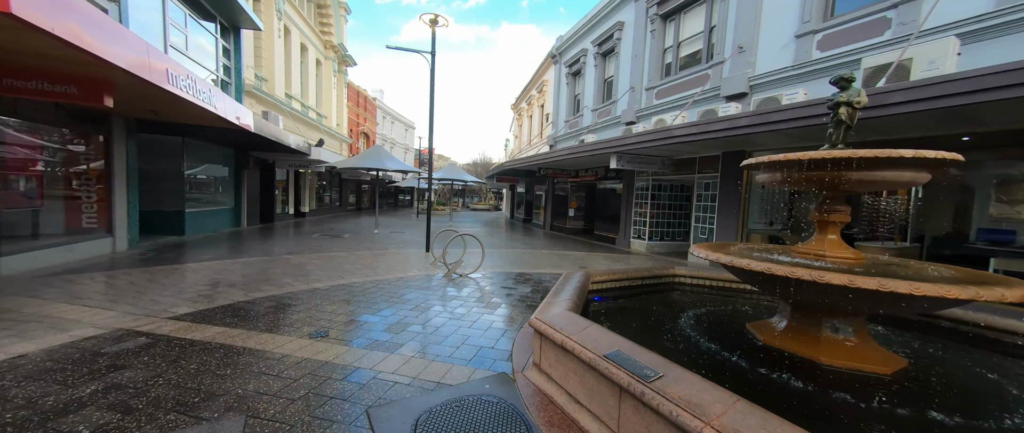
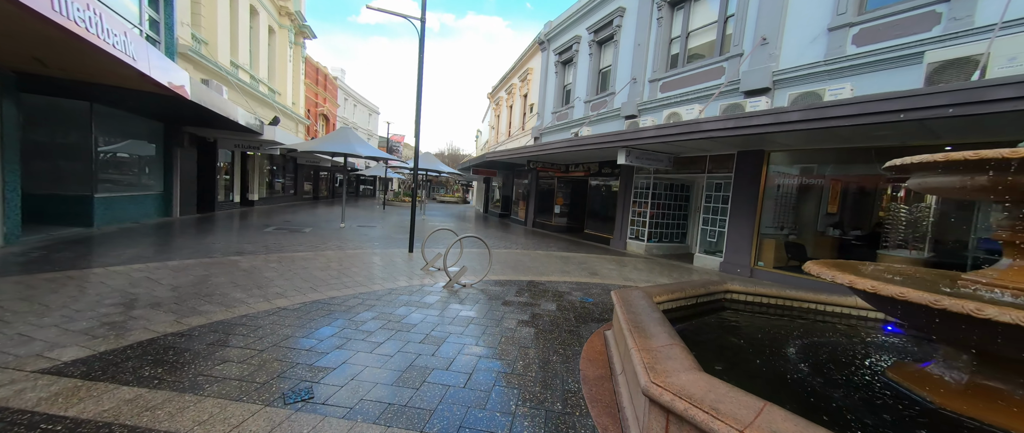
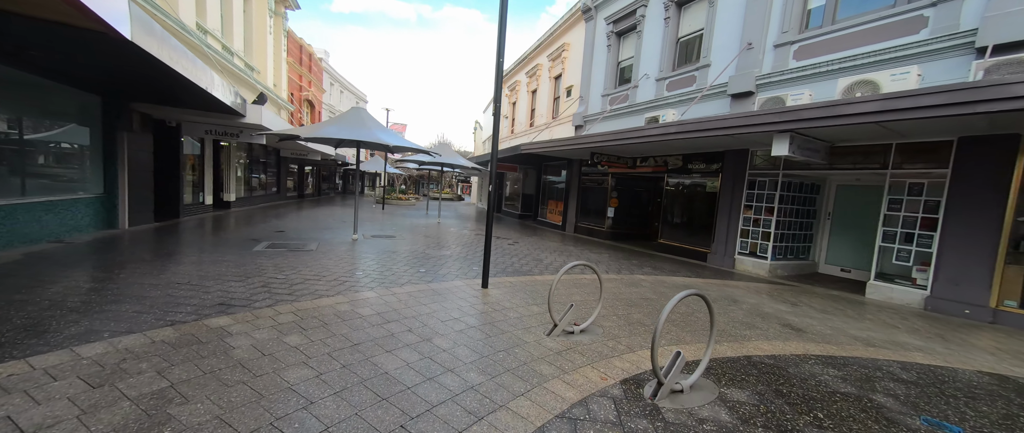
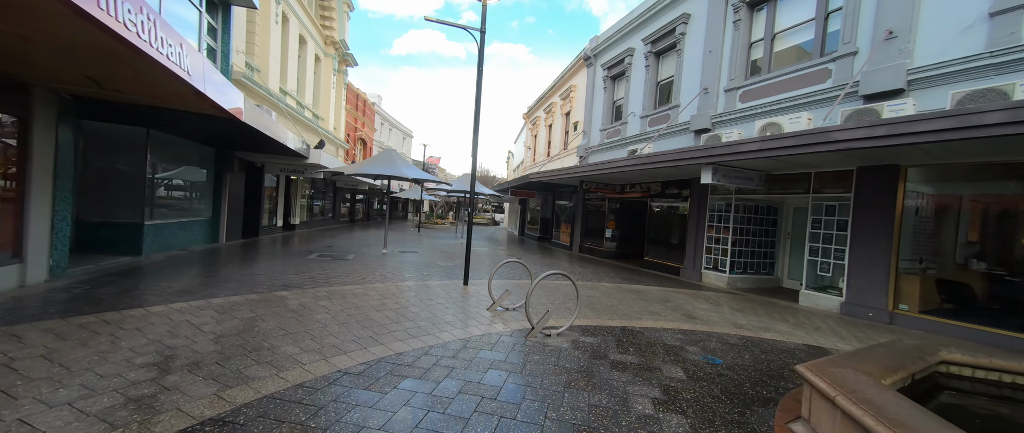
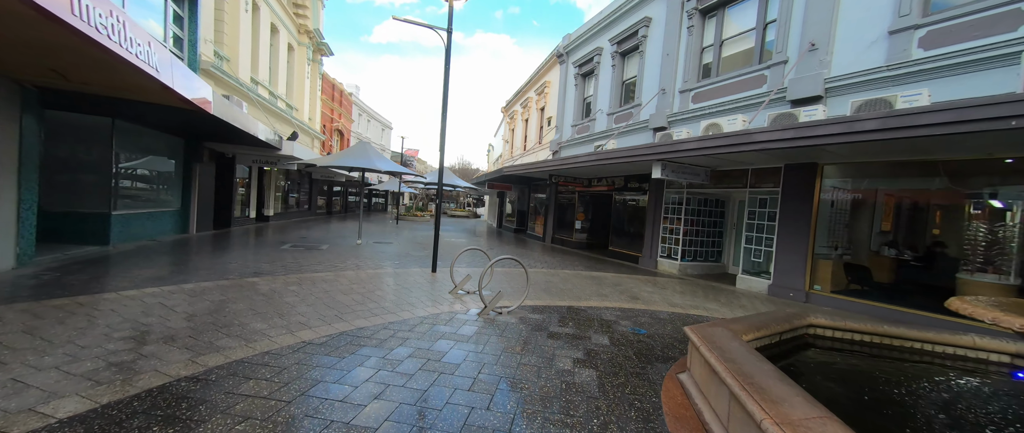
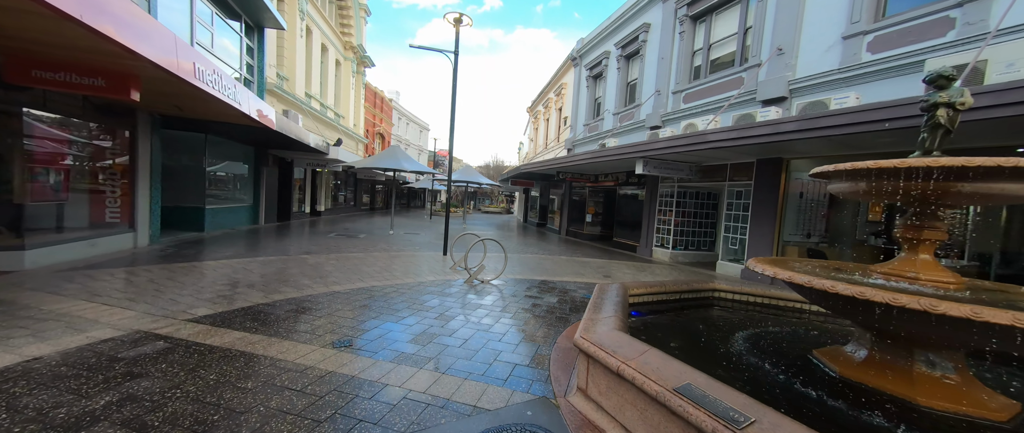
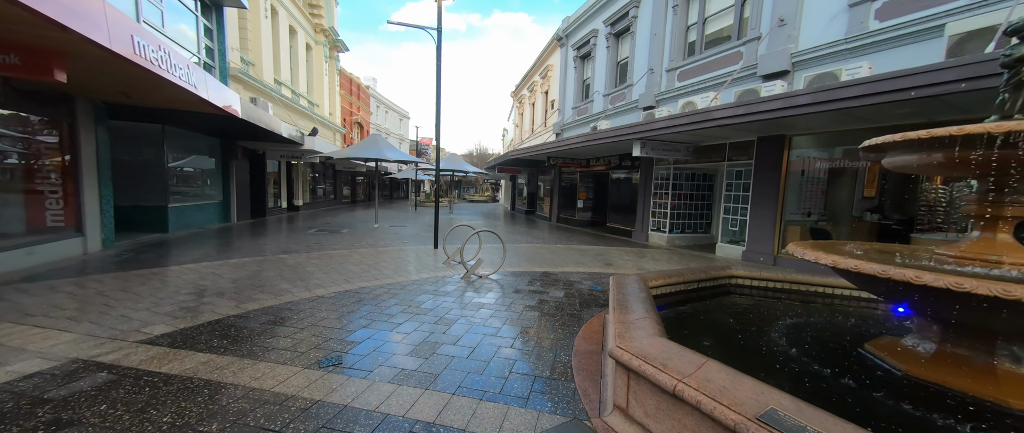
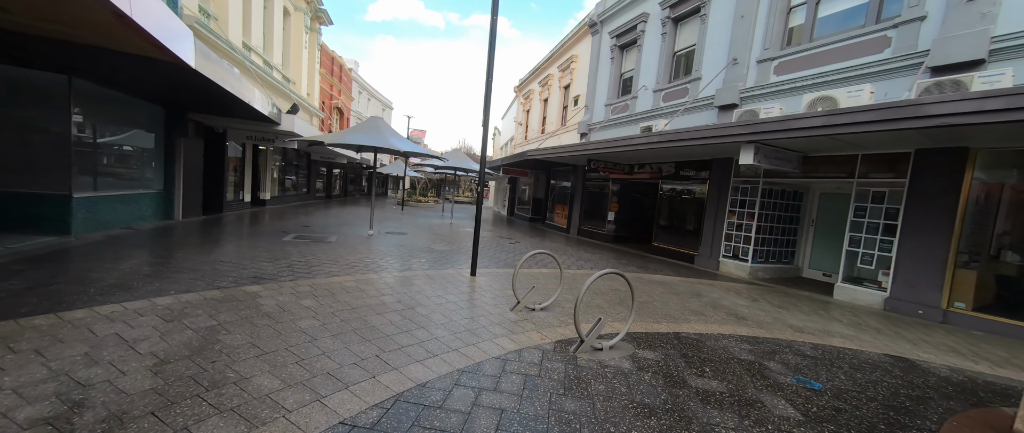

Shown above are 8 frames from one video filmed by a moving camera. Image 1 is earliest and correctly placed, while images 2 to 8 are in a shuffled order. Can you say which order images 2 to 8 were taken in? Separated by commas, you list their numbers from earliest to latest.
6, 7, 2, 5, 4, 8, 3
